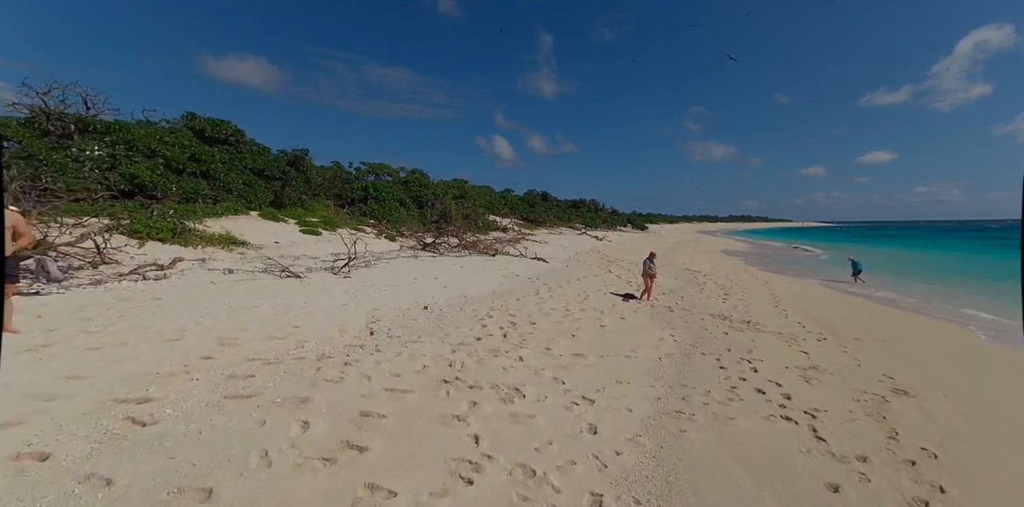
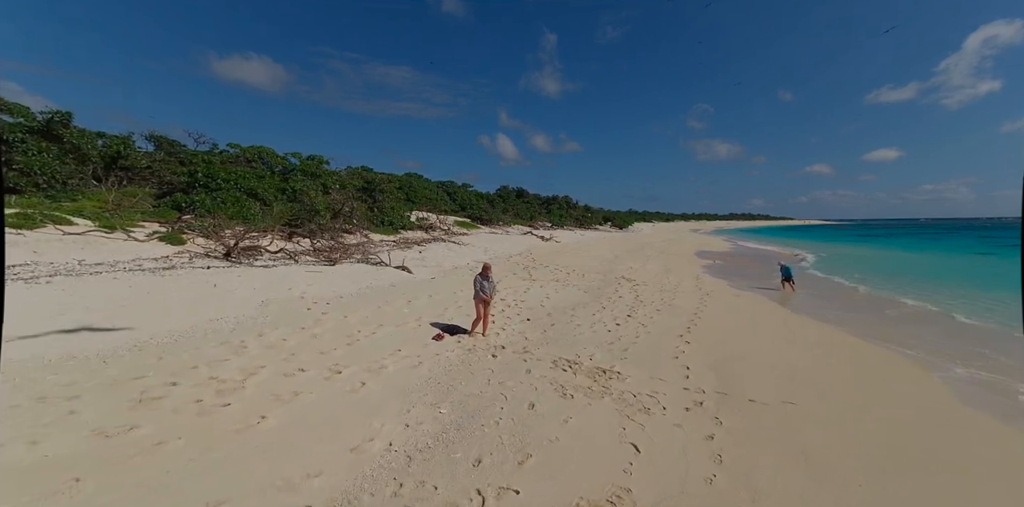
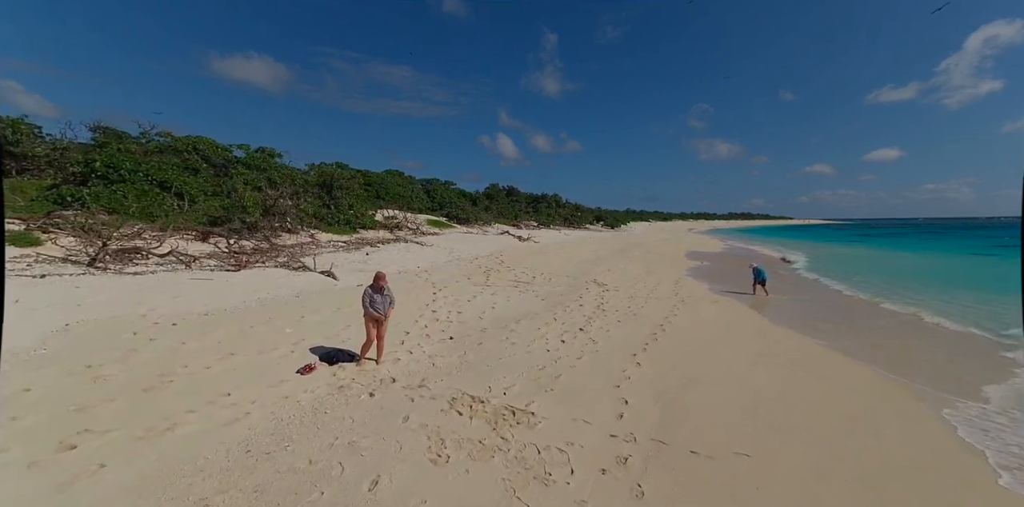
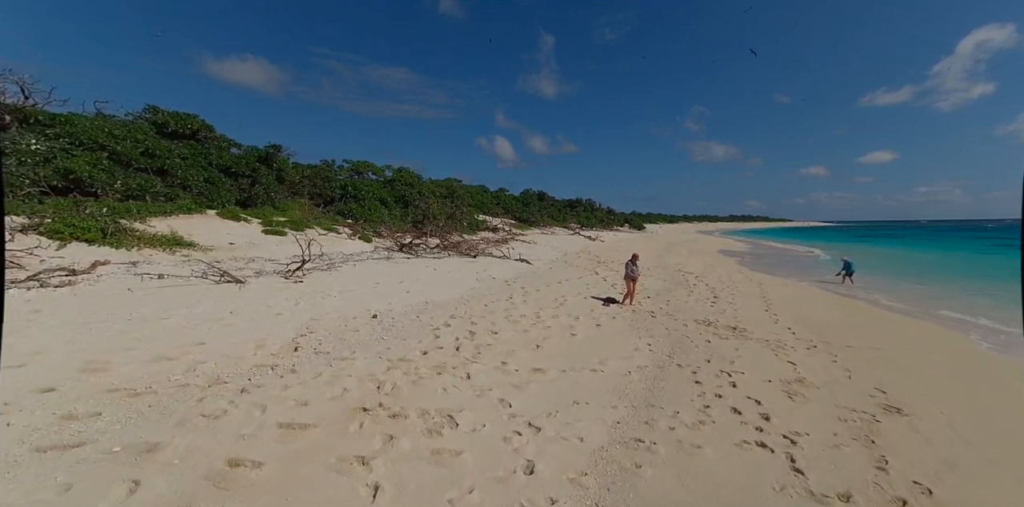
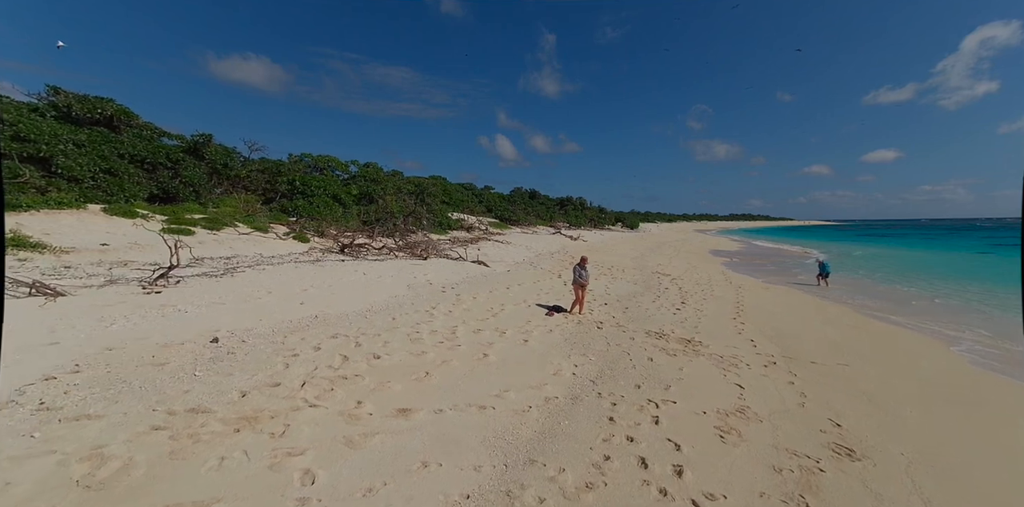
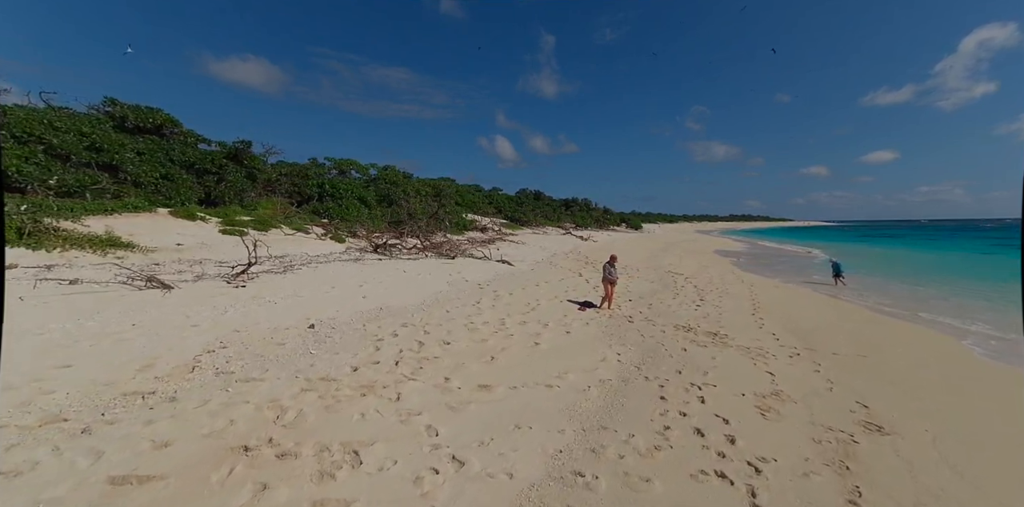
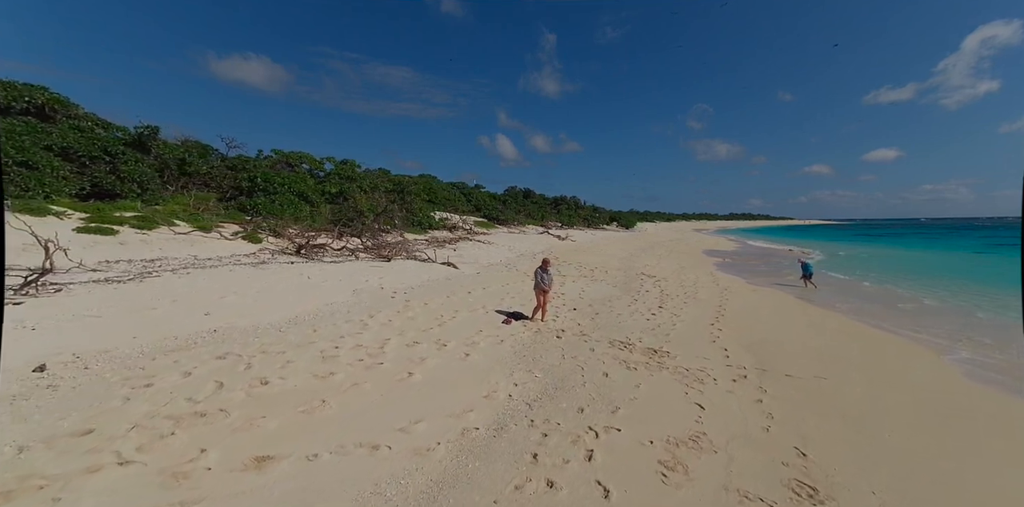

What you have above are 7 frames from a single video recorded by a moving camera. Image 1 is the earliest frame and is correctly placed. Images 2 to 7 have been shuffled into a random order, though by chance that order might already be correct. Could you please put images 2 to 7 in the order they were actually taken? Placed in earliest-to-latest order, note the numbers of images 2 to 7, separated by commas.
4, 6, 5, 7, 2, 3
